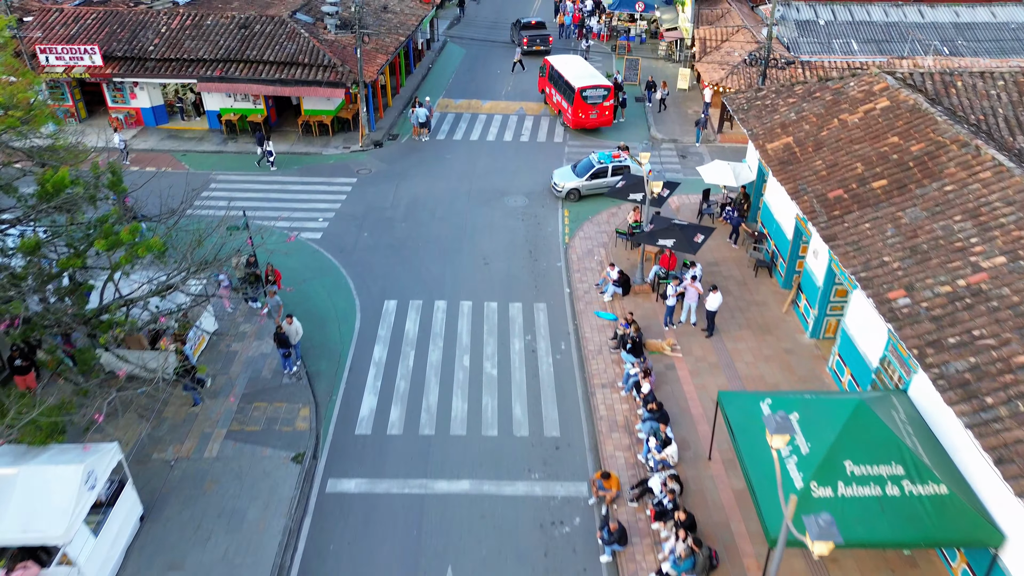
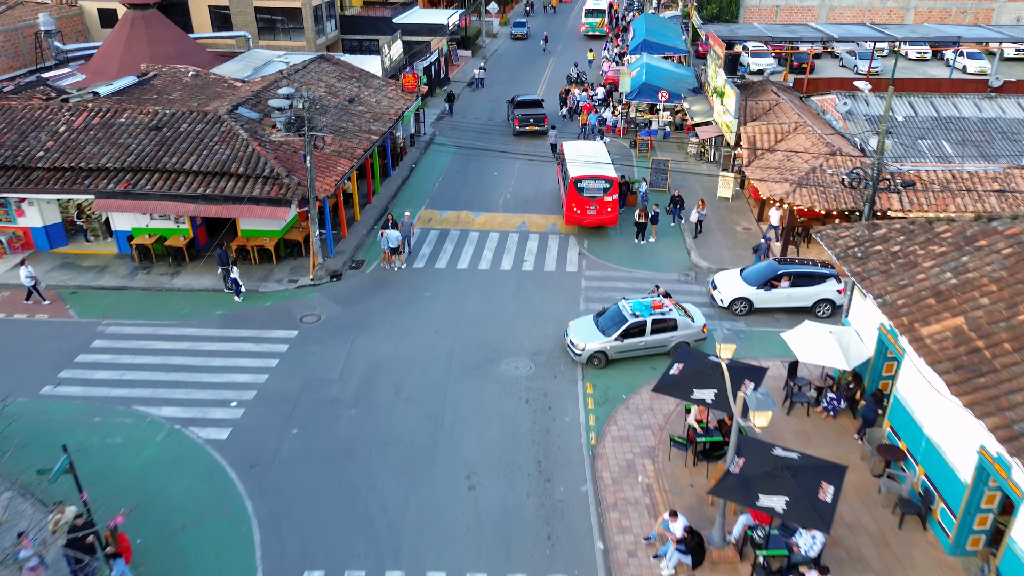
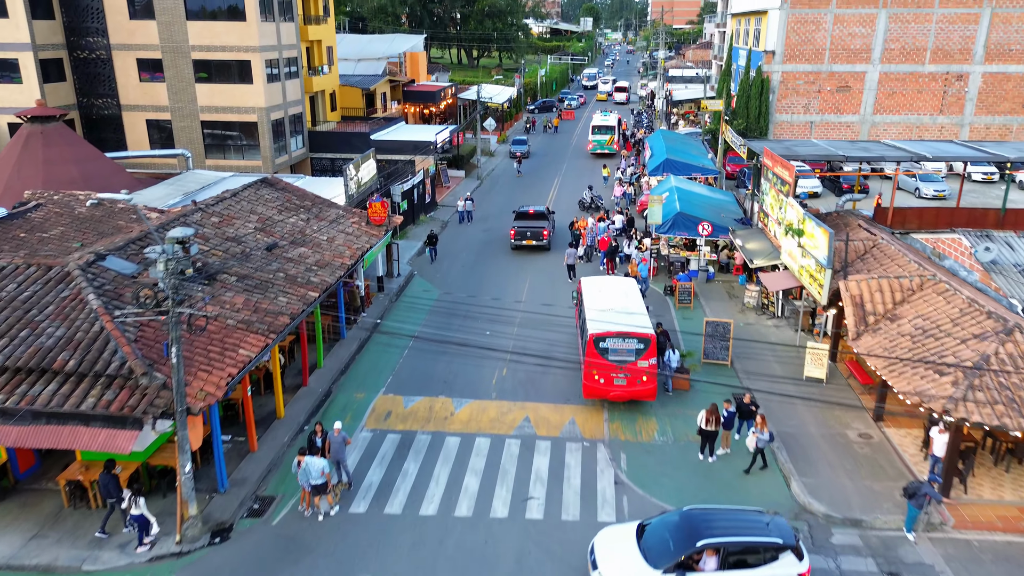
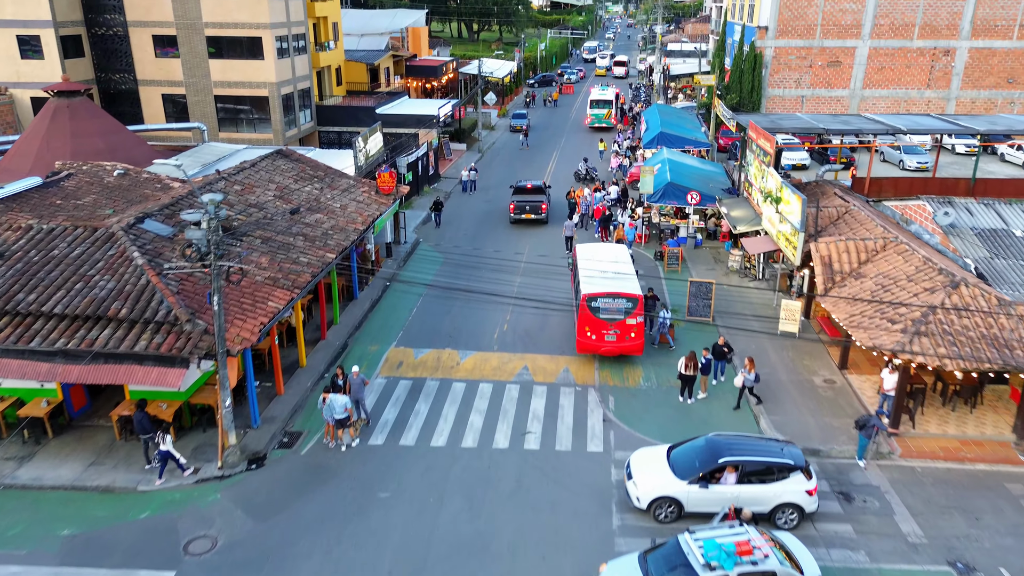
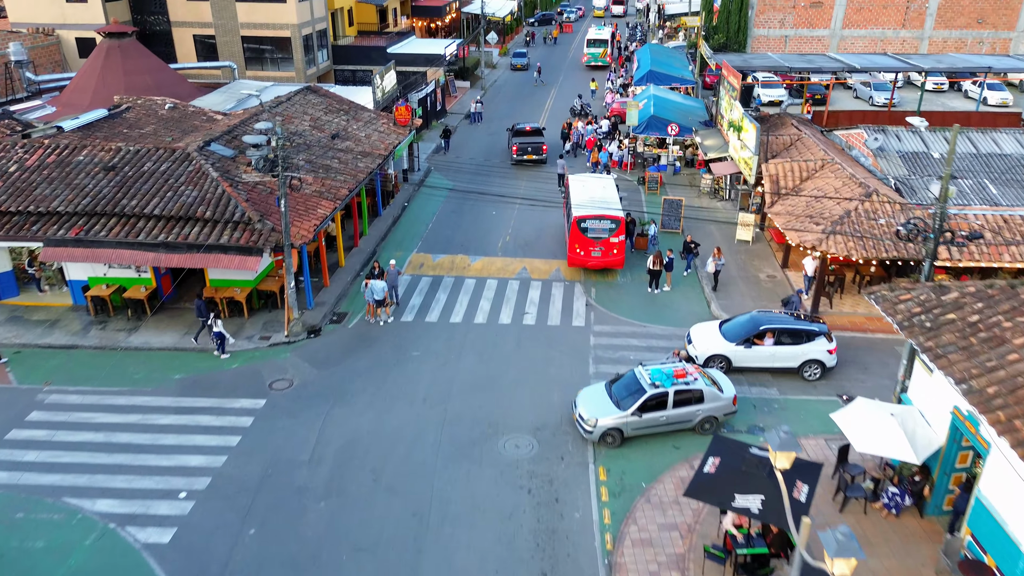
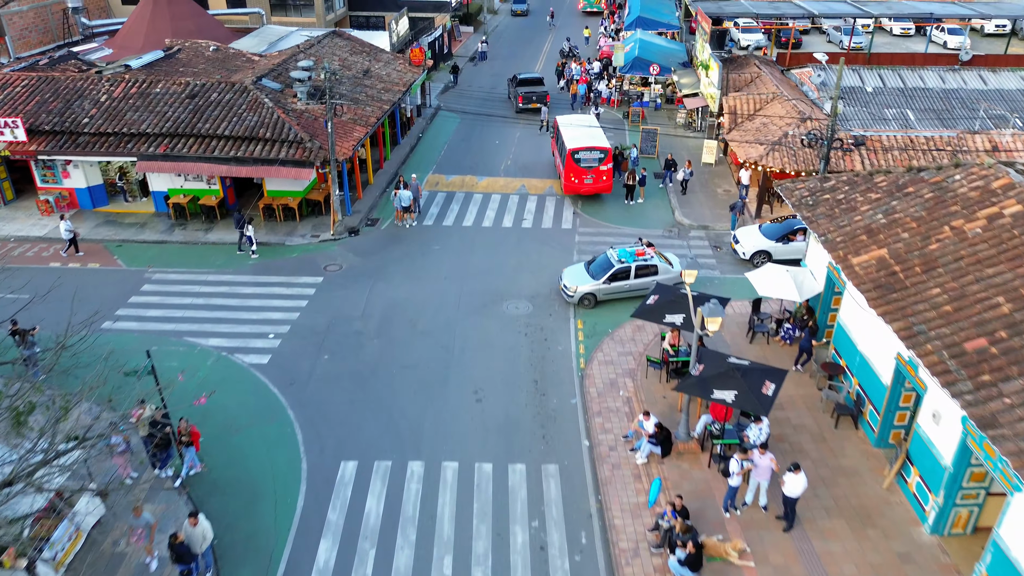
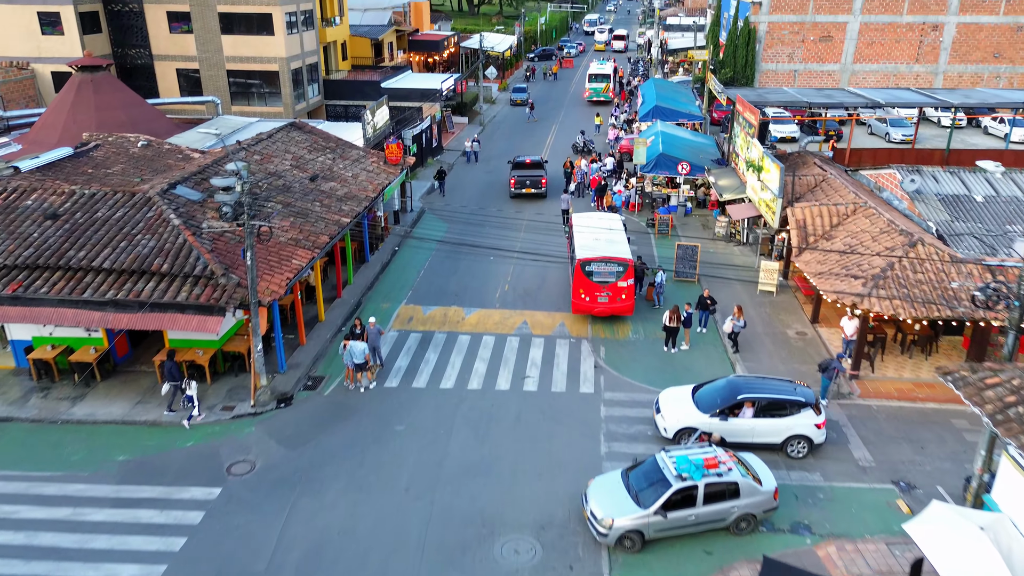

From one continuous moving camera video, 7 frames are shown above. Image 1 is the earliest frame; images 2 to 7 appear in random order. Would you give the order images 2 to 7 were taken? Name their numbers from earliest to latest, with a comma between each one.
6, 2, 5, 7, 4, 3
